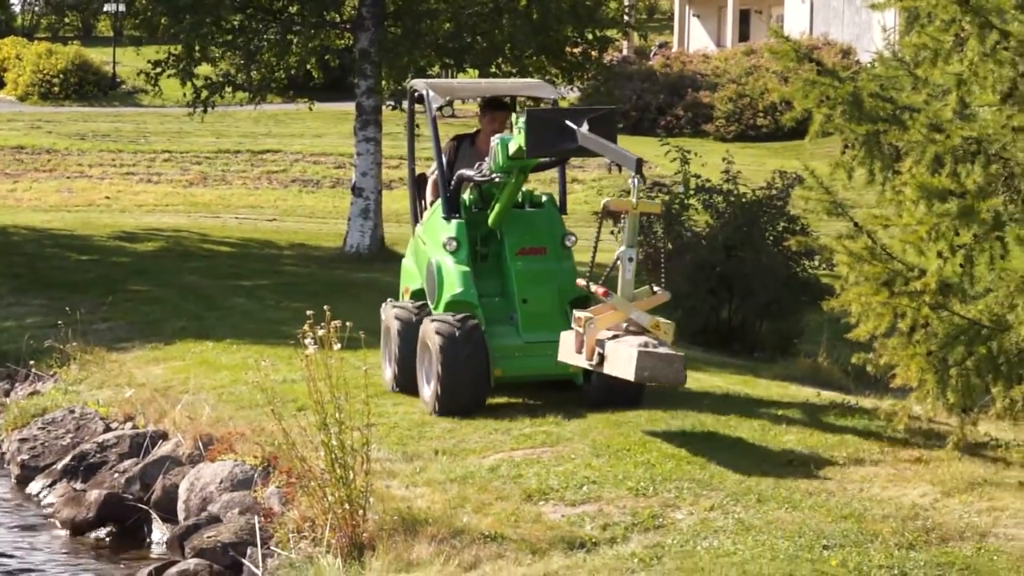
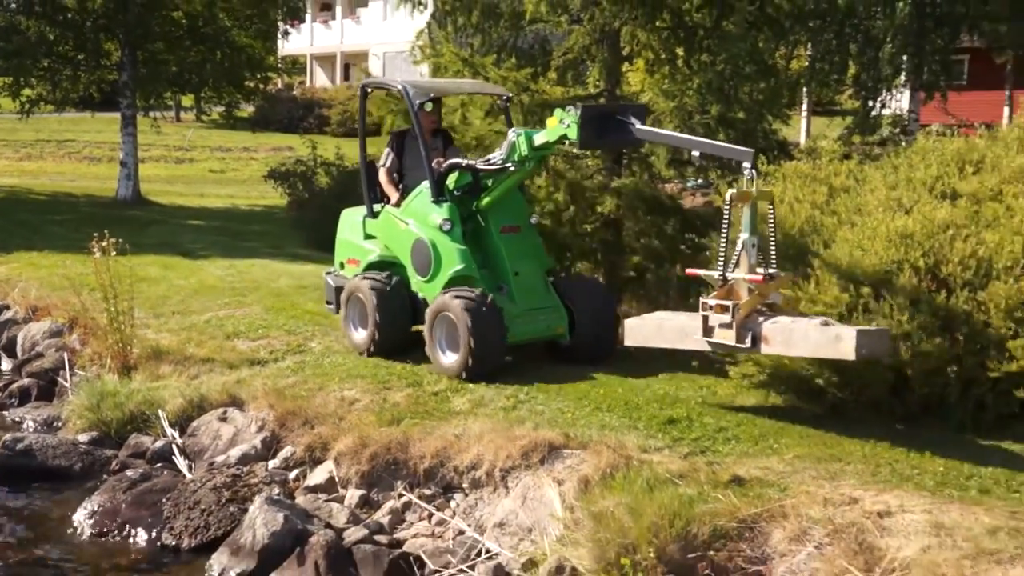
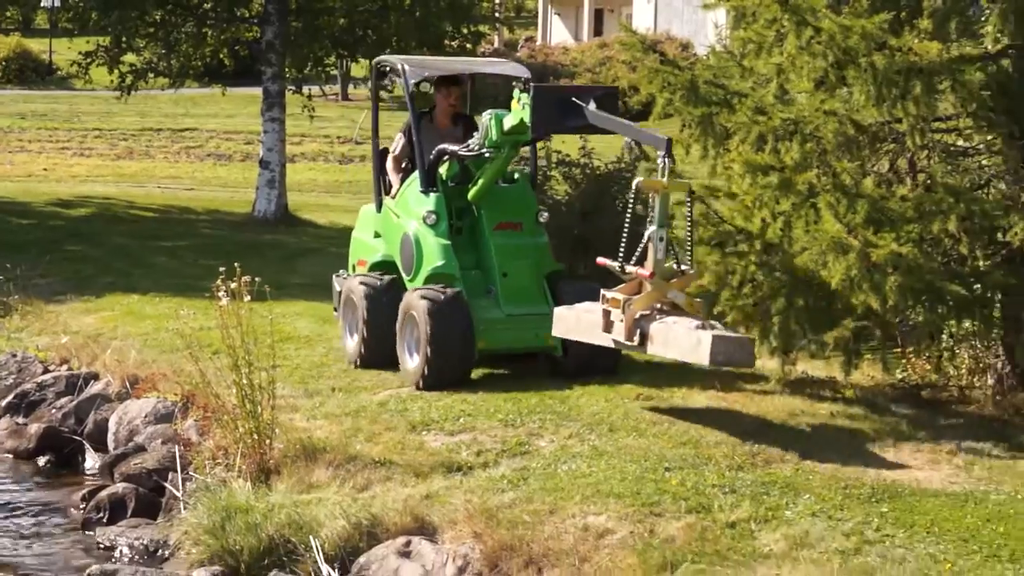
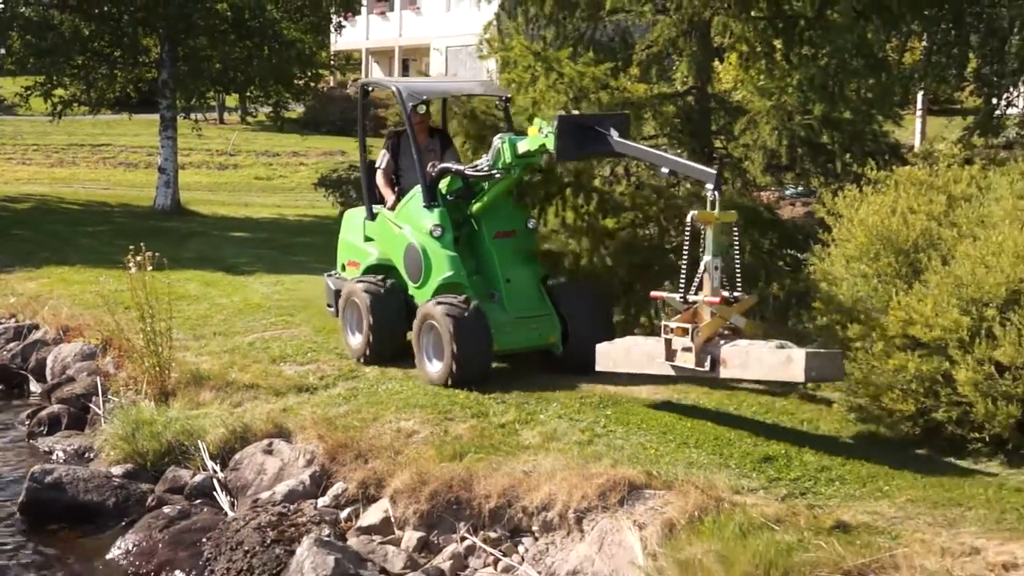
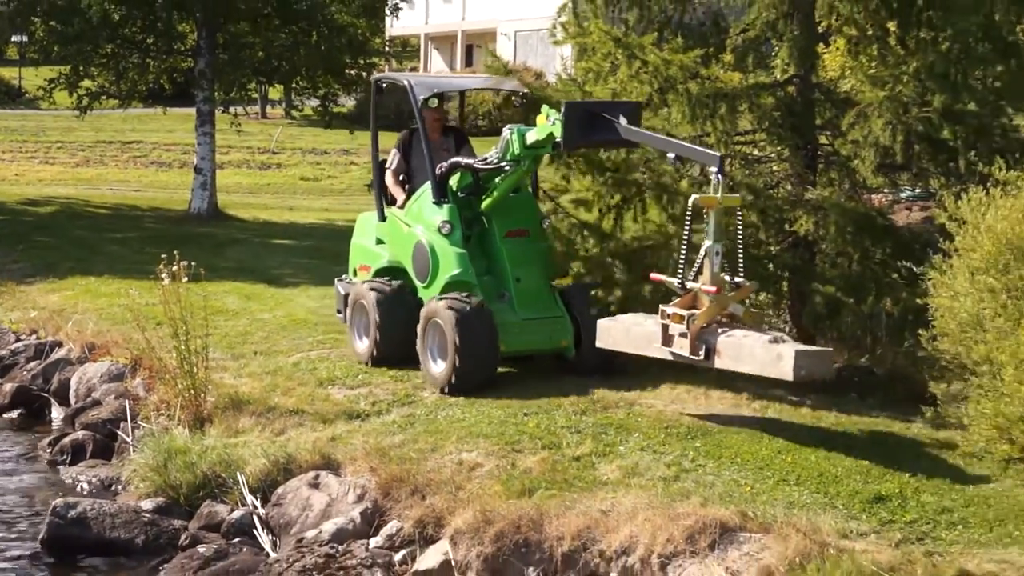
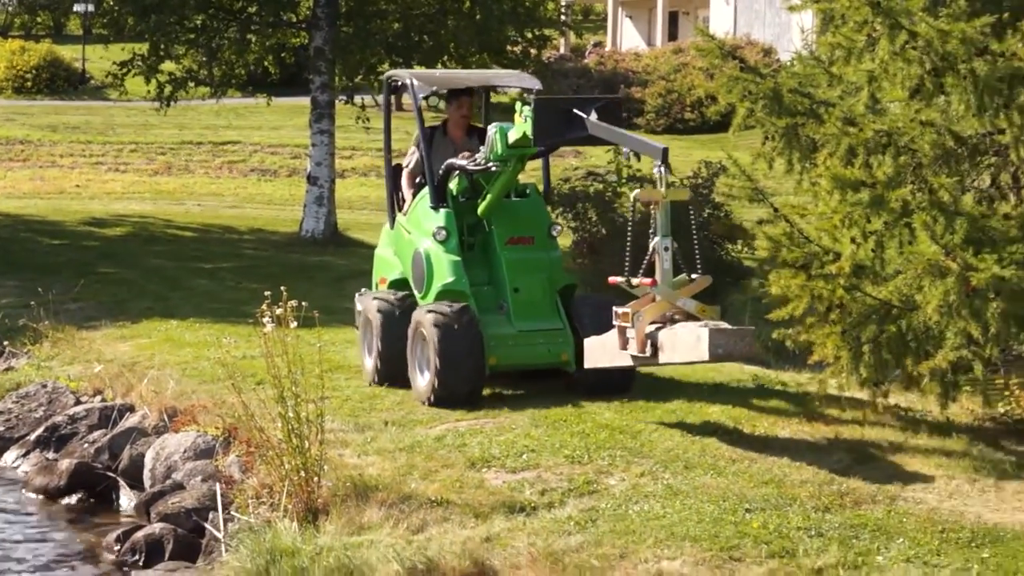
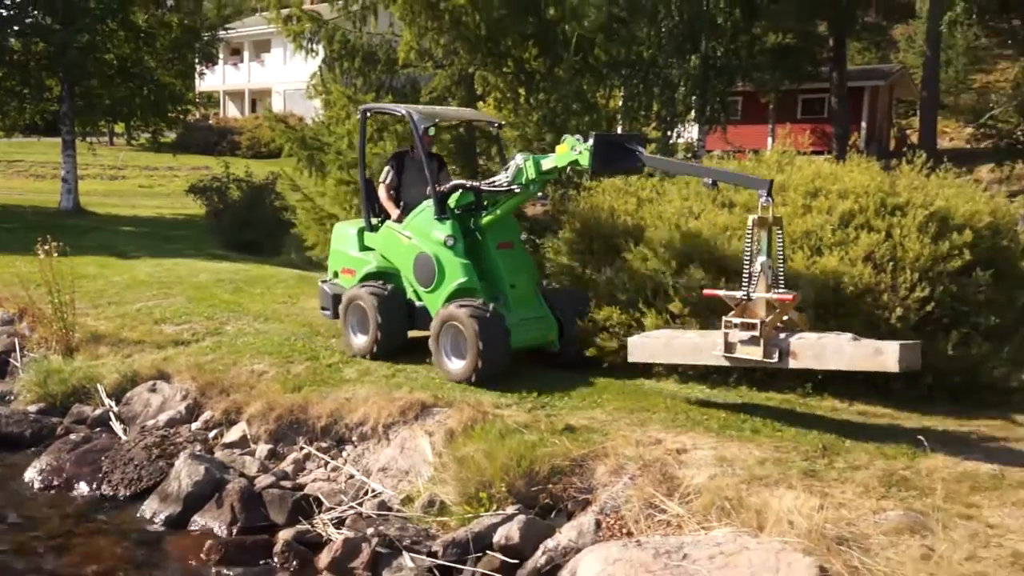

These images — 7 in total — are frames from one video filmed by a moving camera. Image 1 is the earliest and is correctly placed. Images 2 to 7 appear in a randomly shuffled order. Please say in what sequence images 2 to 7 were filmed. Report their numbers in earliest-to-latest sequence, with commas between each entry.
6, 3, 5, 4, 2, 7
